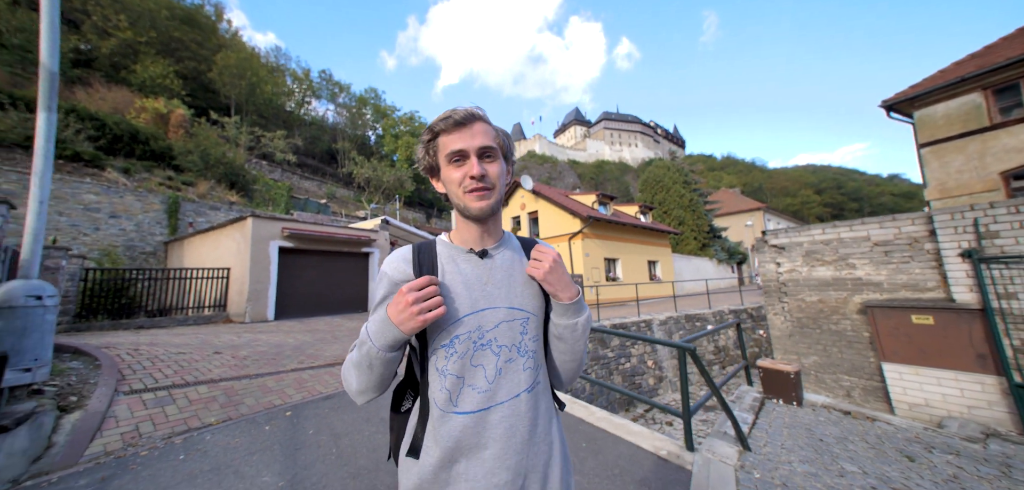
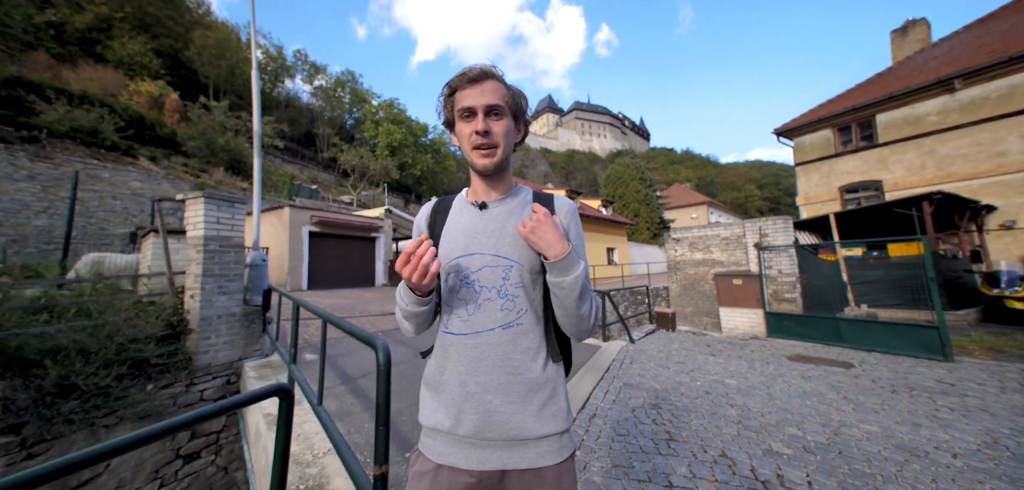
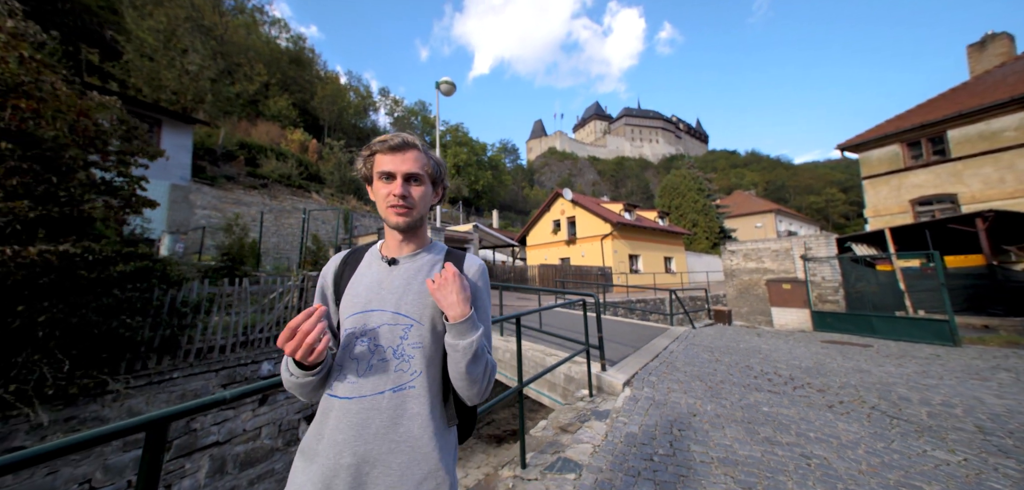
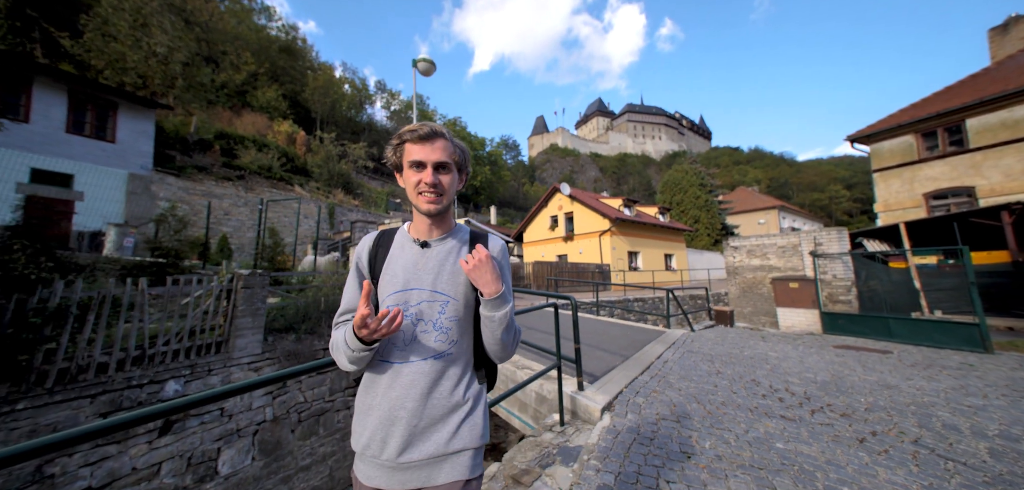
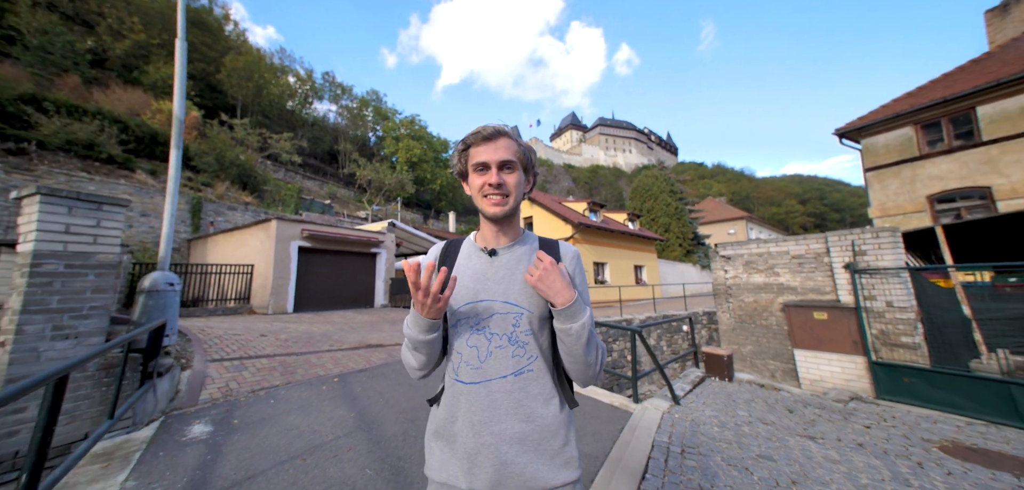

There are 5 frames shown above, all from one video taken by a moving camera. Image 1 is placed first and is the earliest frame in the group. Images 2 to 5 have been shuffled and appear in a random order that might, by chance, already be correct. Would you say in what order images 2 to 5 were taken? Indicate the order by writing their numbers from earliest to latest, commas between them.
5, 2, 4, 3
